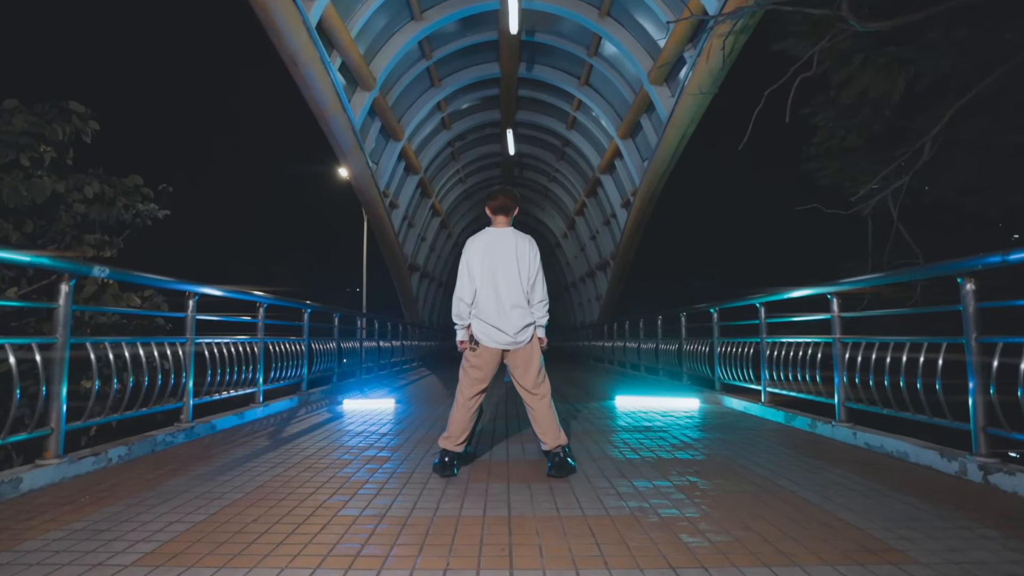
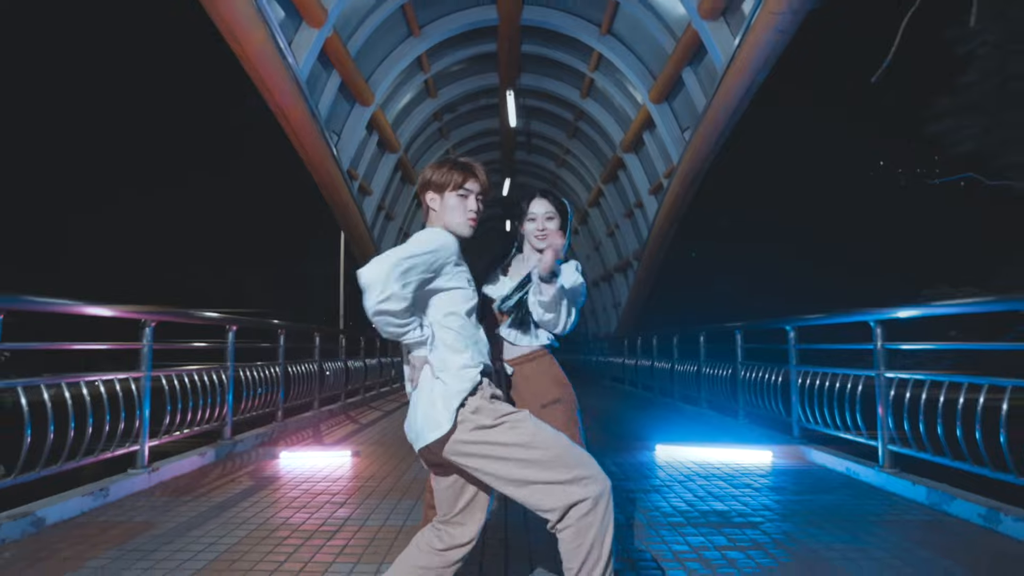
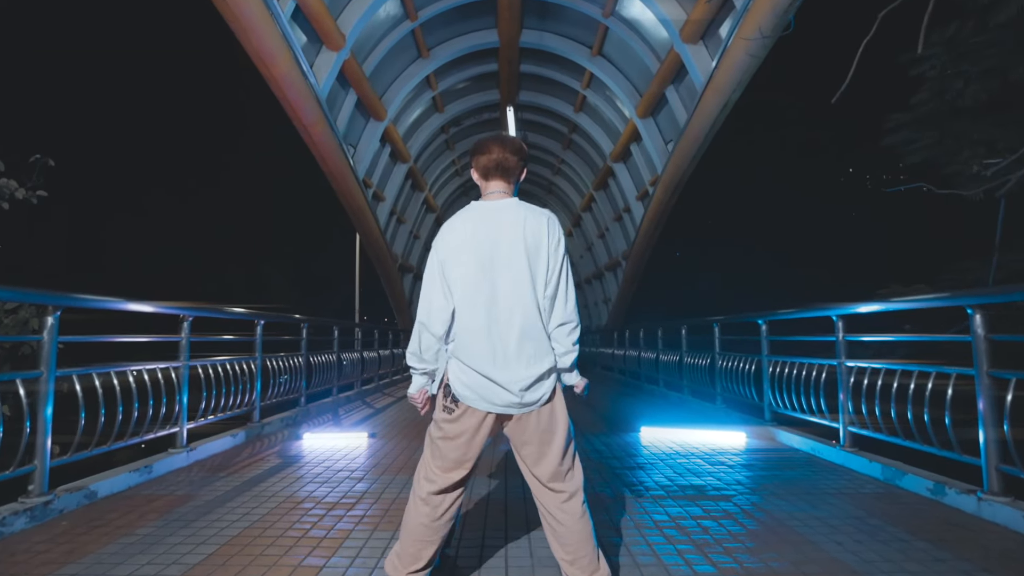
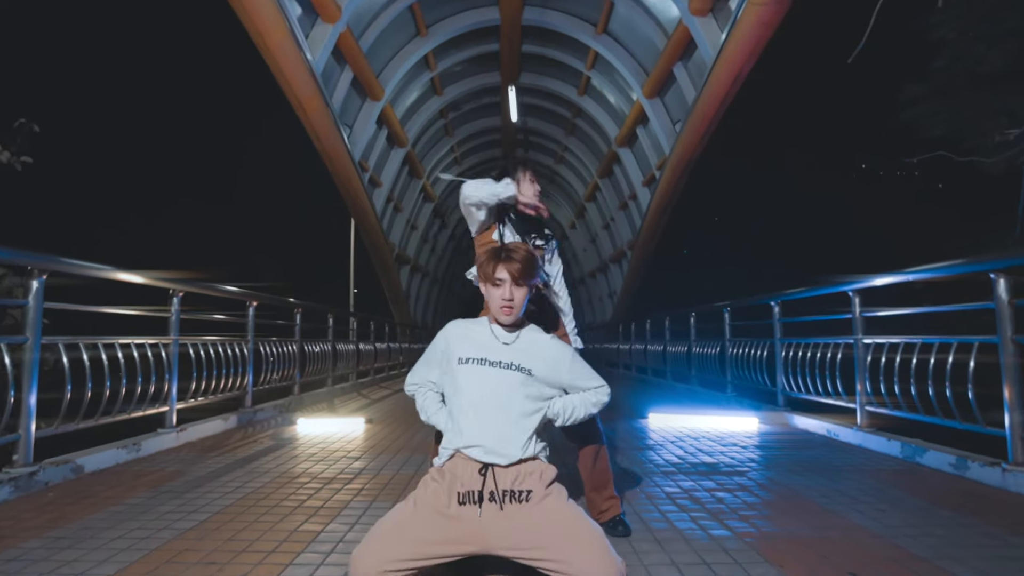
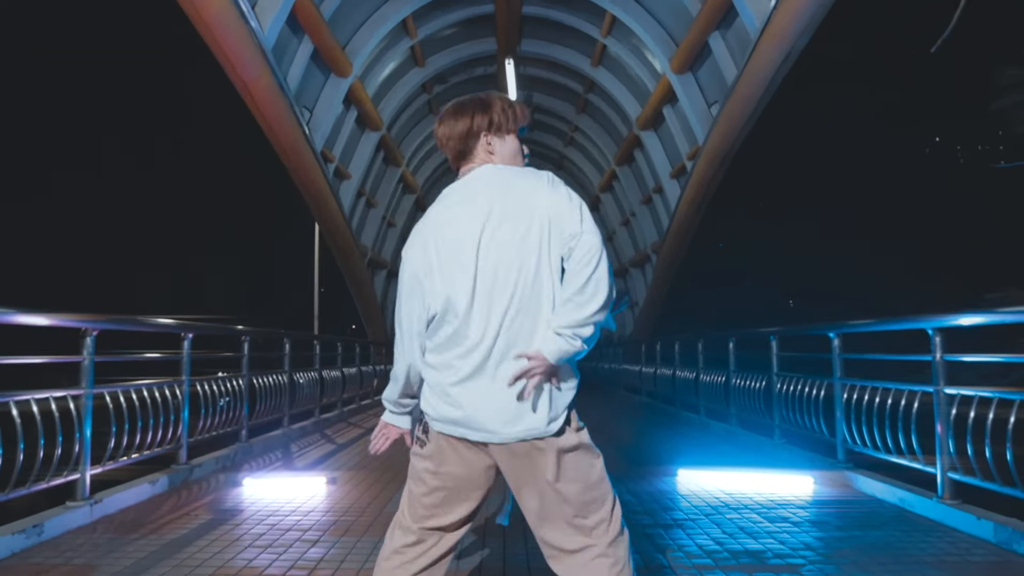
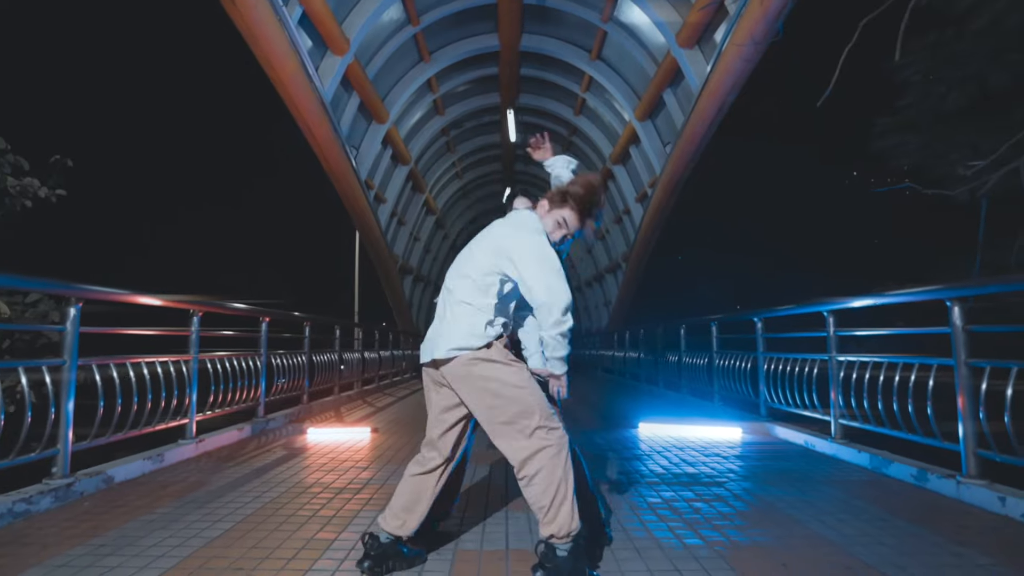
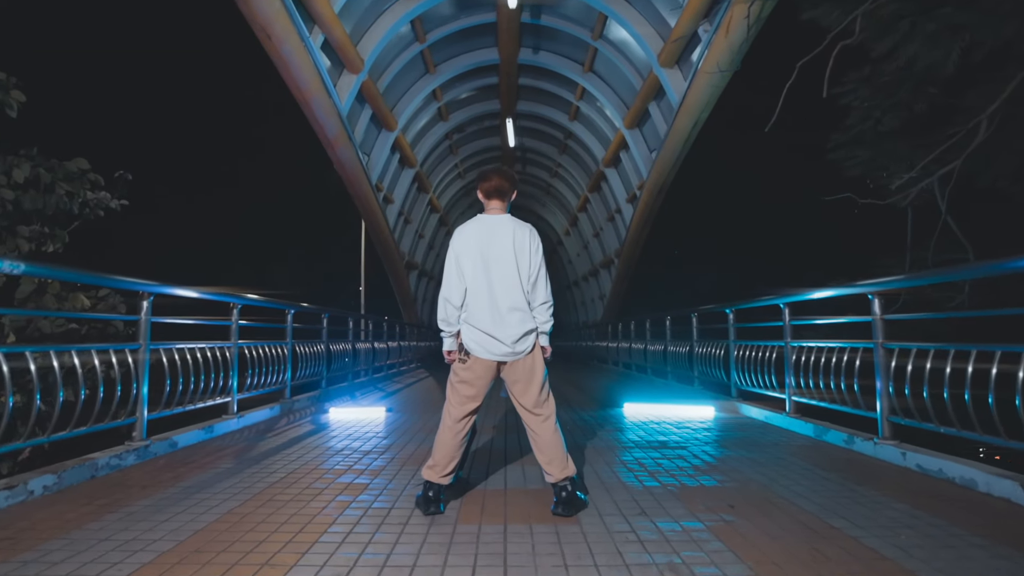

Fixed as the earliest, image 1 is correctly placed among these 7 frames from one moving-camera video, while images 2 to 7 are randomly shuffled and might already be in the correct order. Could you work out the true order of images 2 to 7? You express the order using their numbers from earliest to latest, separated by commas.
7, 3, 5, 2, 6, 4
